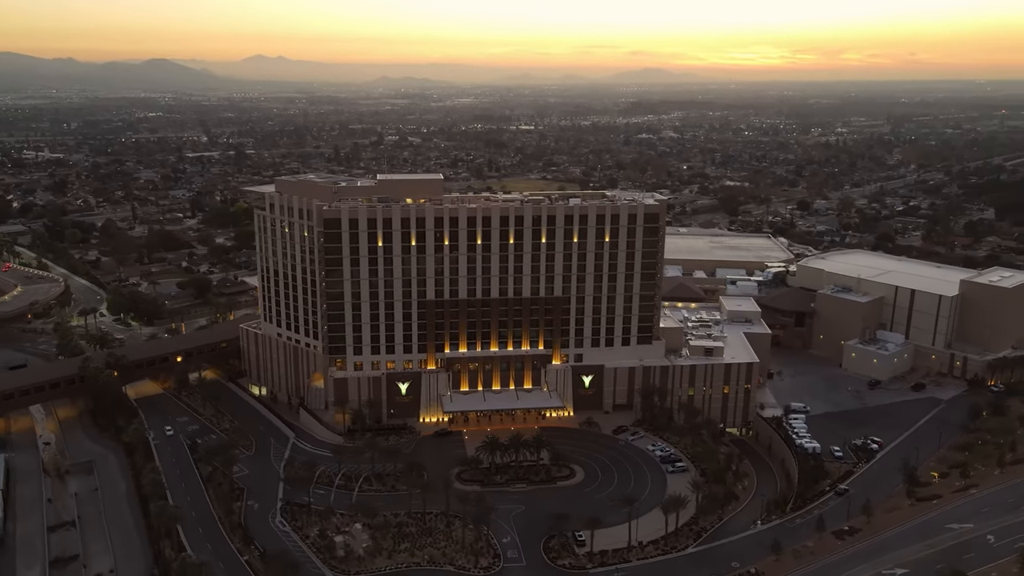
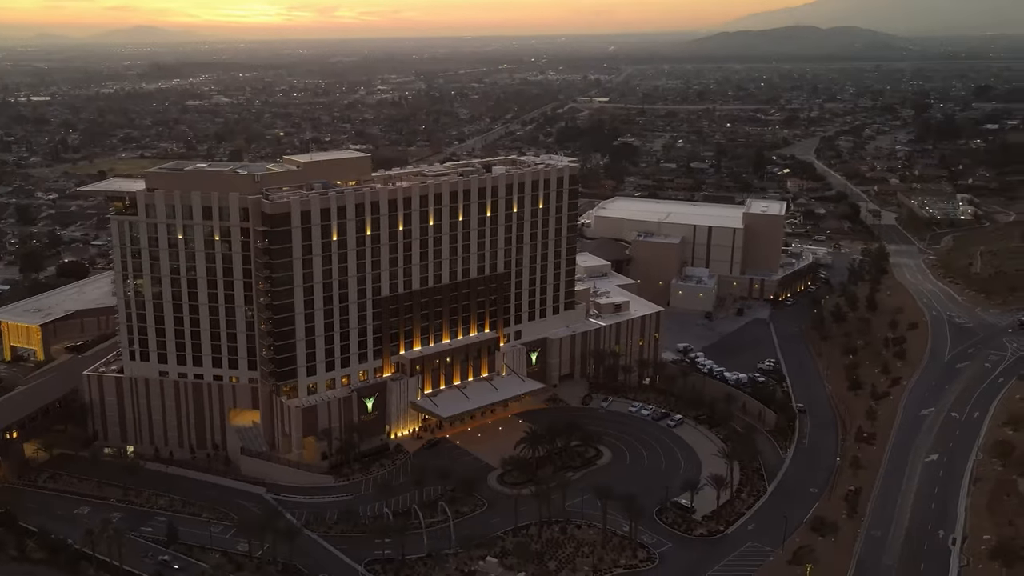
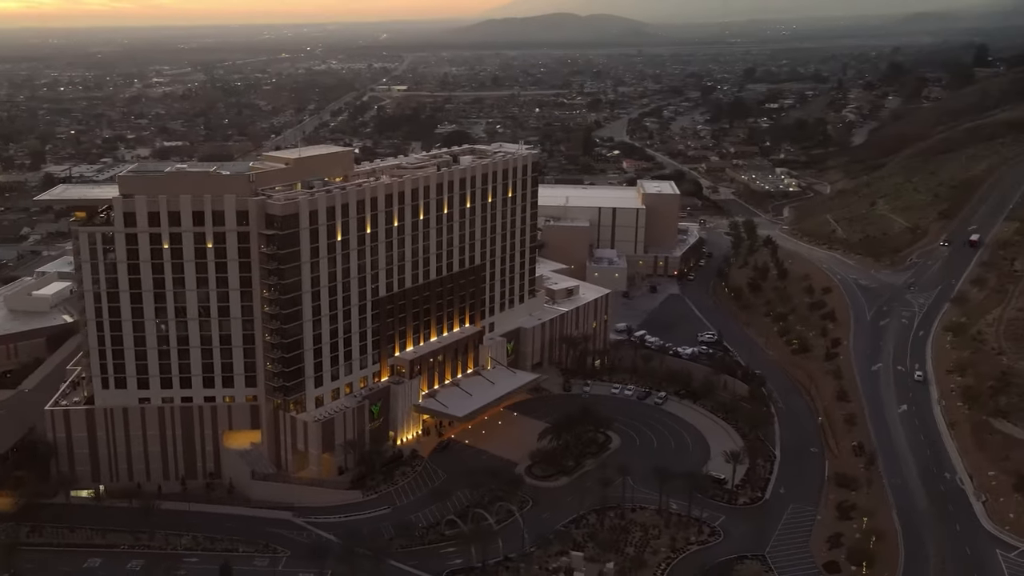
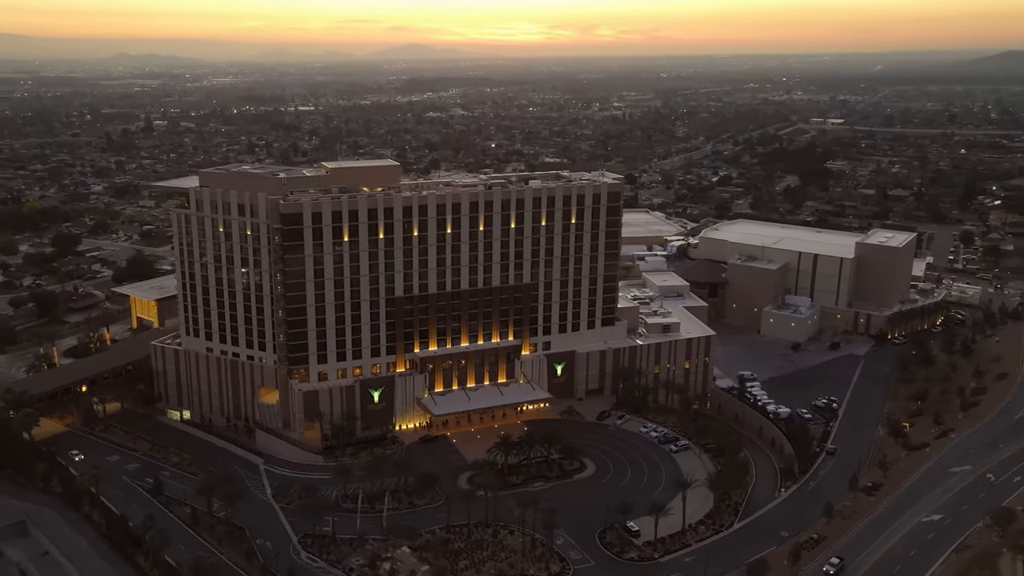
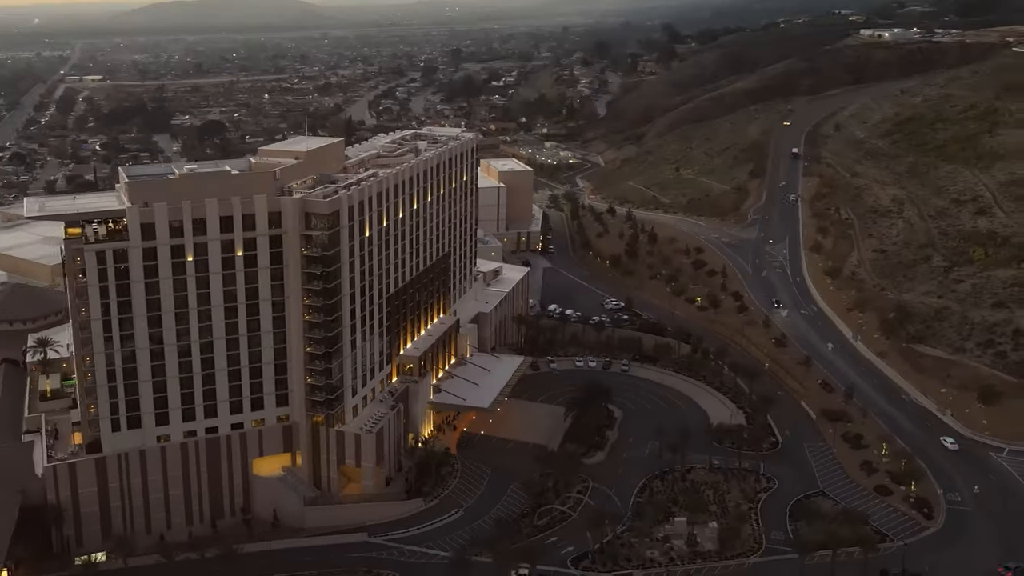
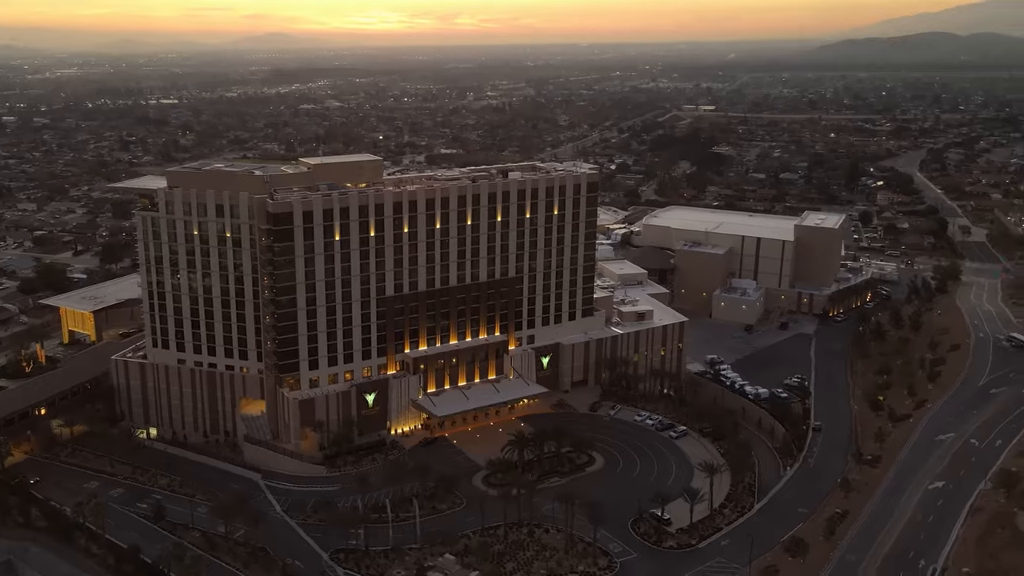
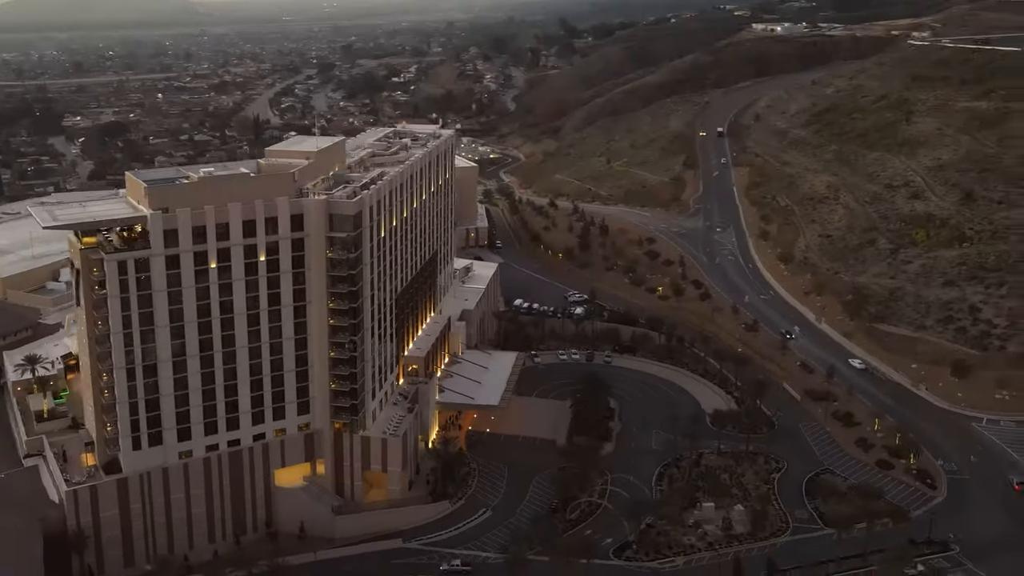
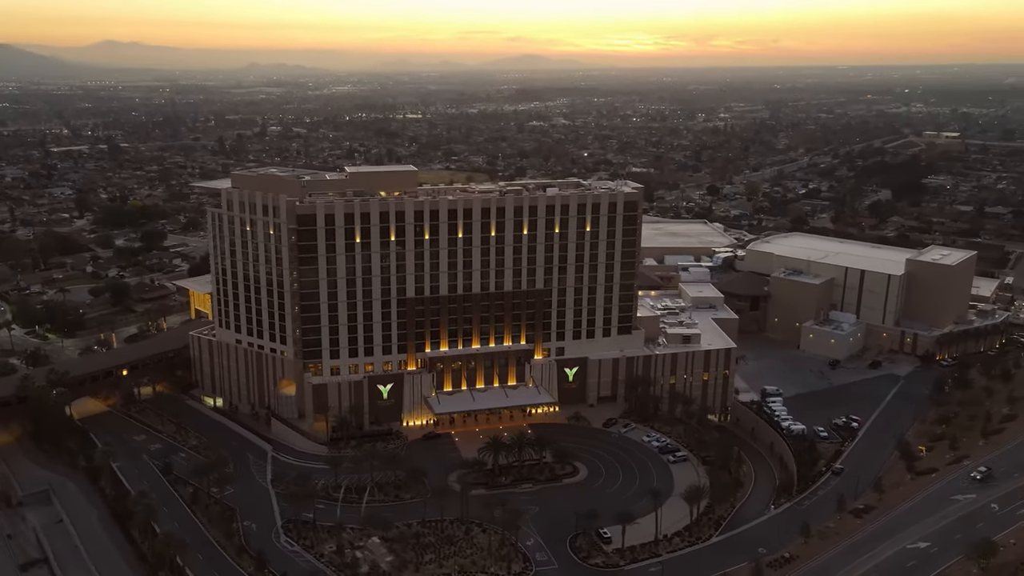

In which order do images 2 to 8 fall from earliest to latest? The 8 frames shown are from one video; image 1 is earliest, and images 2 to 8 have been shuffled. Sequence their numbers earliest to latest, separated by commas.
8, 4, 6, 2, 3, 5, 7
